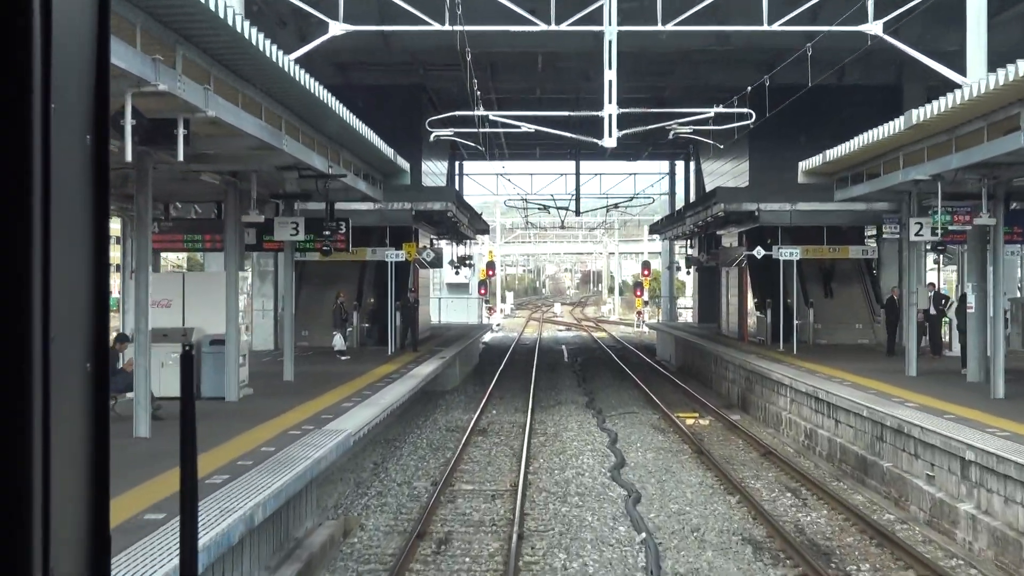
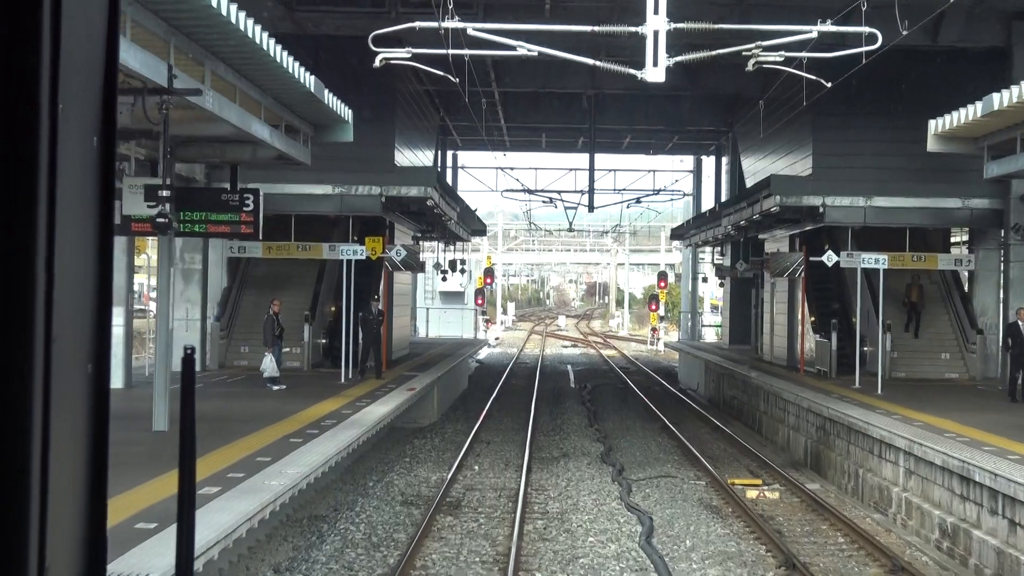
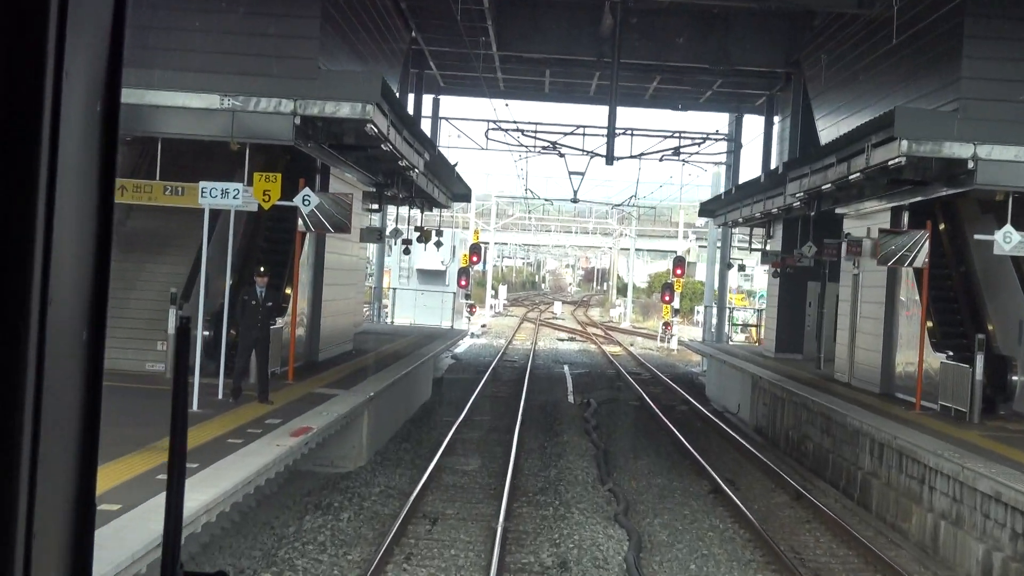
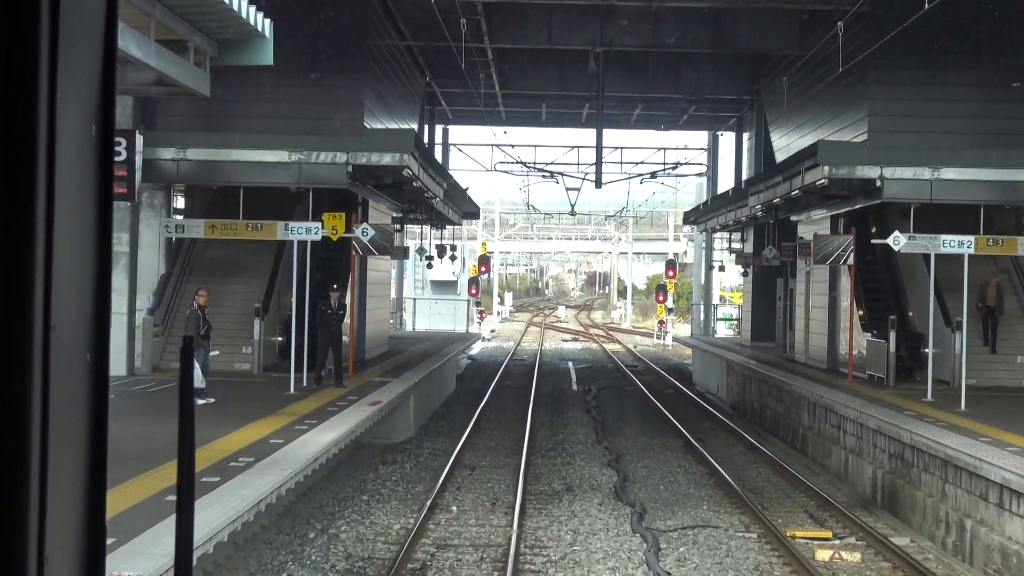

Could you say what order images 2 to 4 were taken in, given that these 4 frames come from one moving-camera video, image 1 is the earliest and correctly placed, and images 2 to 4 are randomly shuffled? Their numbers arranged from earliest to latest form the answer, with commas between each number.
2, 4, 3
